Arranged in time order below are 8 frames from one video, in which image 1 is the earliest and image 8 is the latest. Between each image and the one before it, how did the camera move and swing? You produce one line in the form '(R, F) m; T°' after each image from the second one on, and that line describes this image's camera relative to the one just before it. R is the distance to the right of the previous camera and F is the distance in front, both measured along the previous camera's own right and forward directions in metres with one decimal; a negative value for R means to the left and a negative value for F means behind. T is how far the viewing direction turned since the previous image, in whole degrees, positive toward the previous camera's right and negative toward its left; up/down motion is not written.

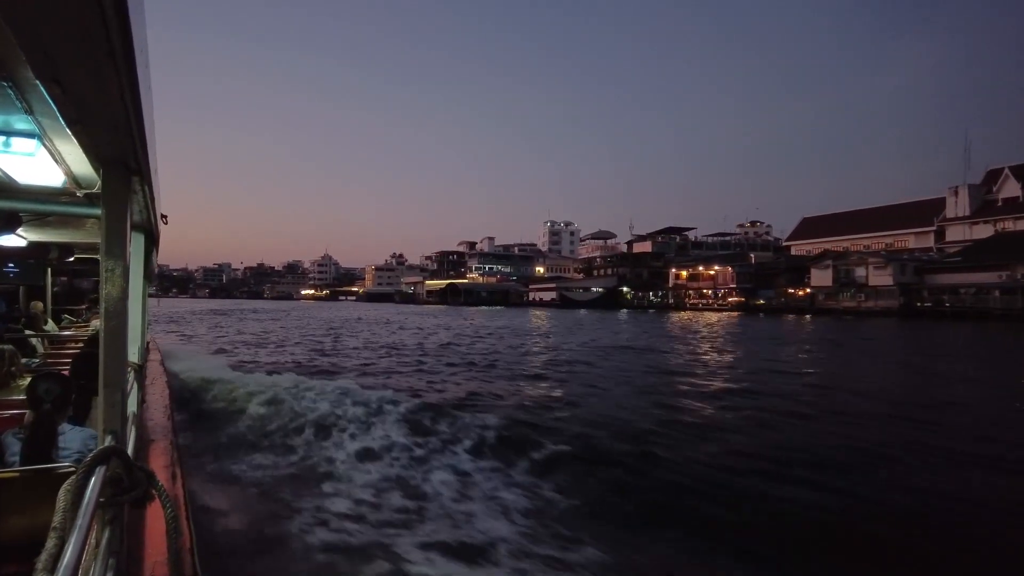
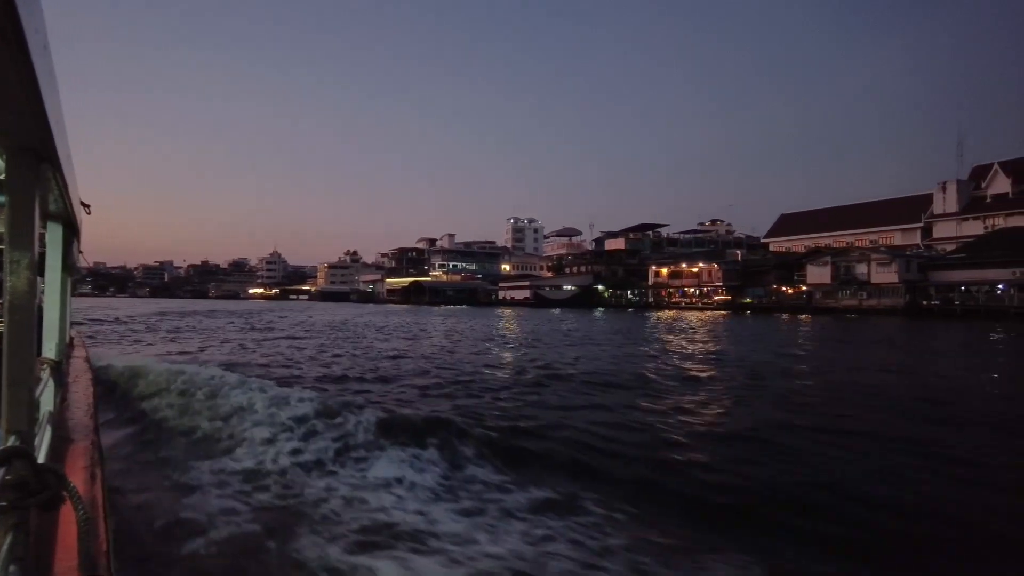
(-0.9, +1.7) m; +4°
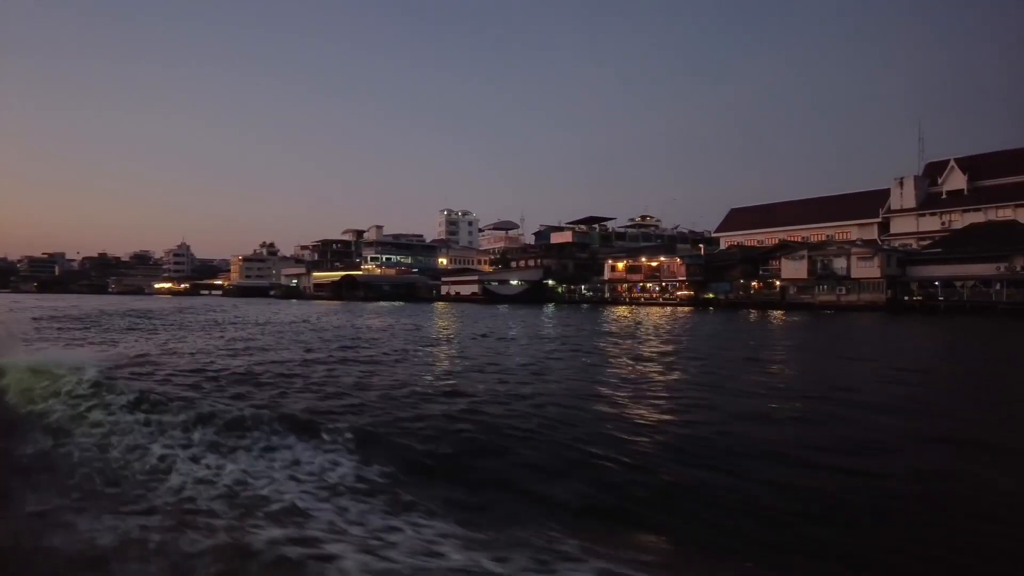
(-1.2, +1.8) m; +7°
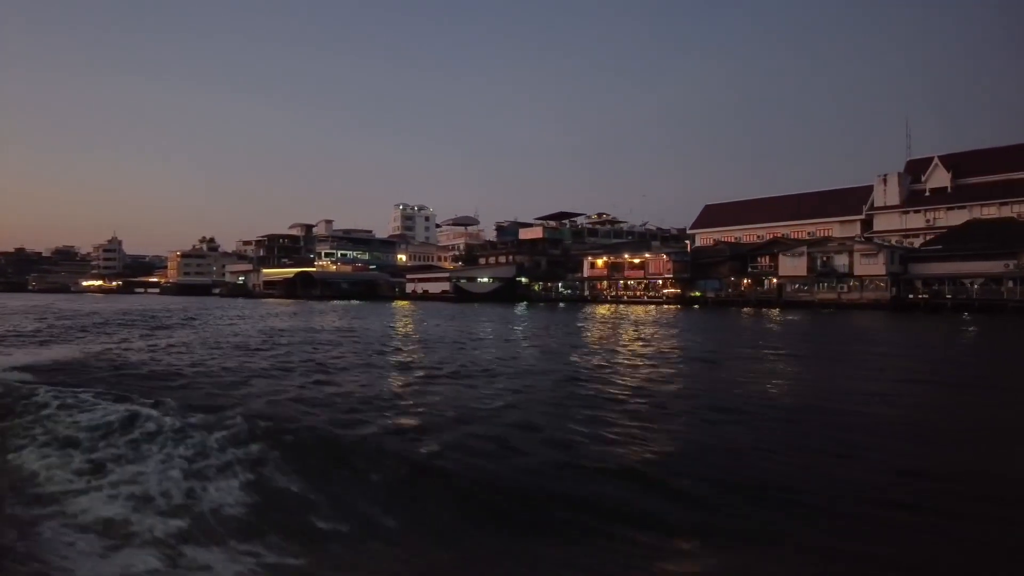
(-1.2, +1.4) m; +5°
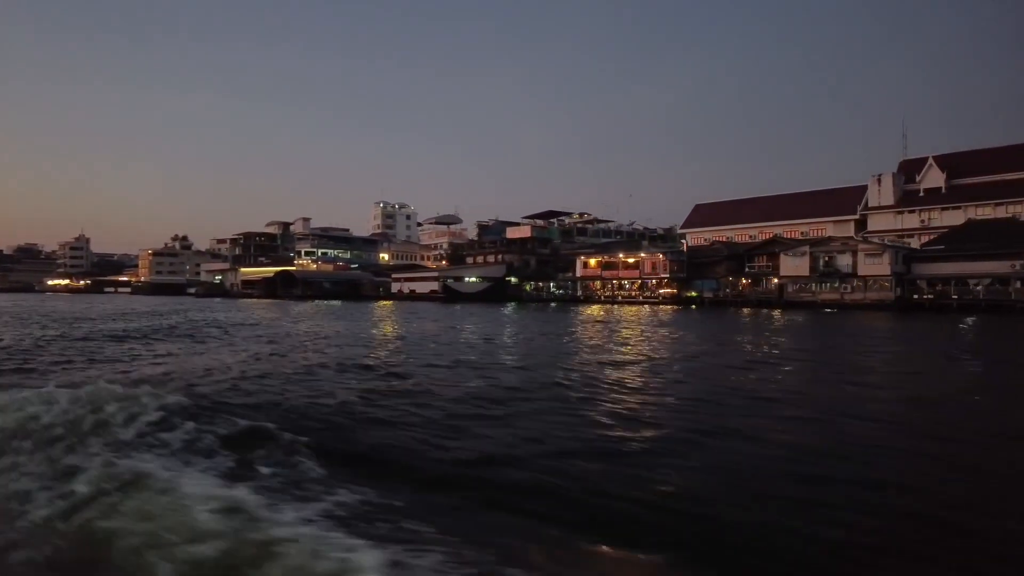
(-0.6, +0.6) m; +2°
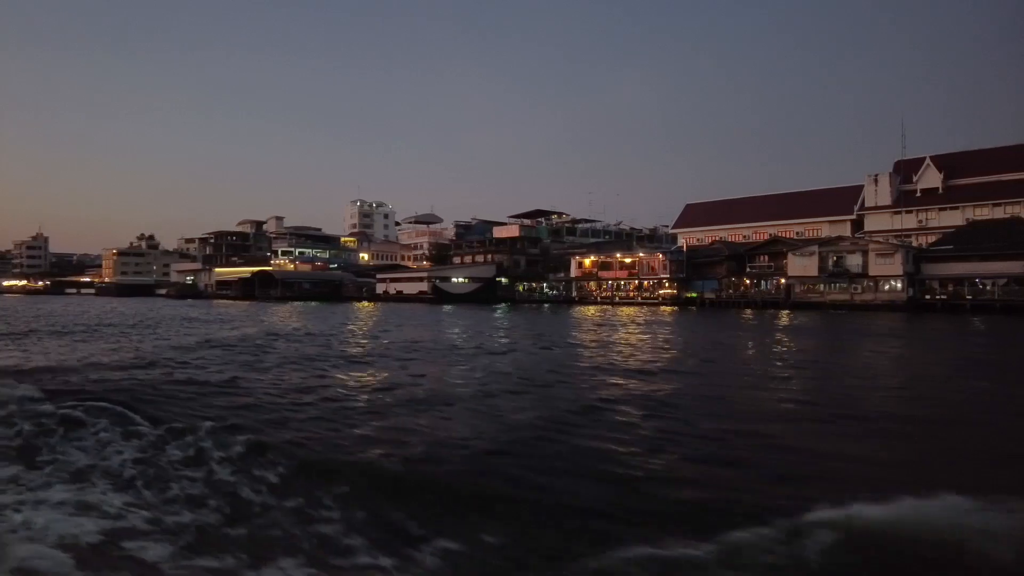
(-0.9, +0.7) m; +3°
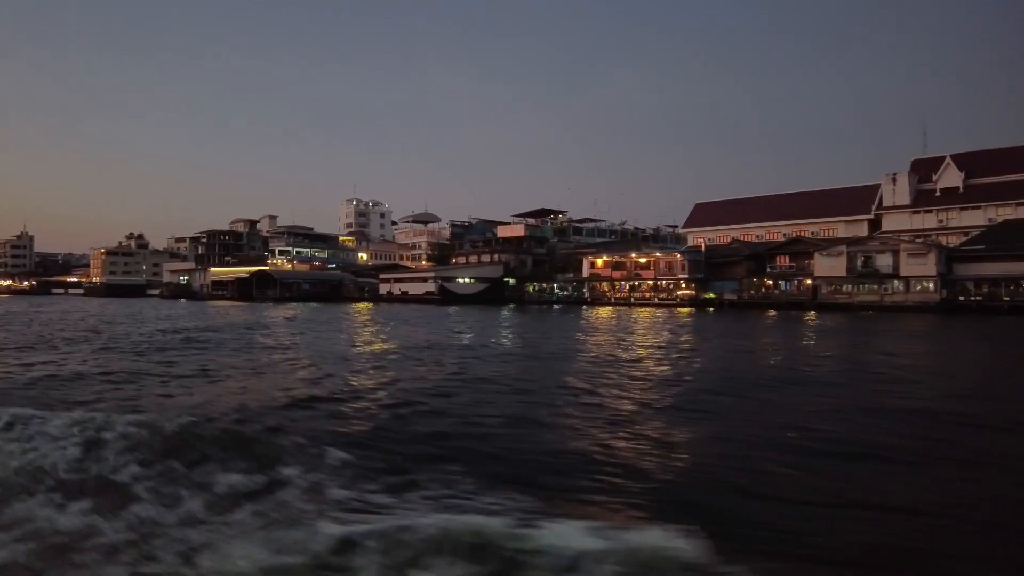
(-0.8, +0.6) m; +1°
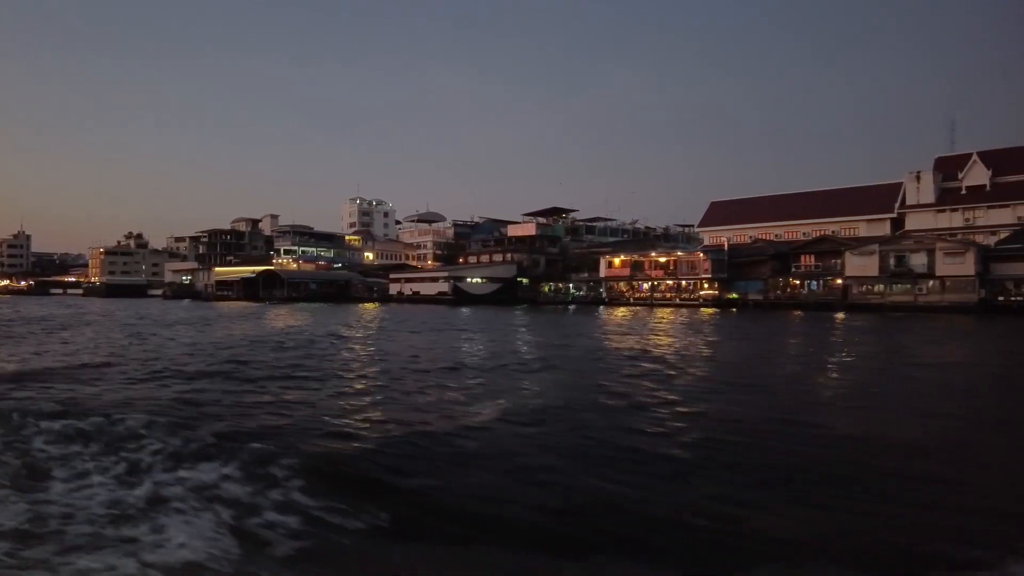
(-0.8, +0.5) m; 0°
